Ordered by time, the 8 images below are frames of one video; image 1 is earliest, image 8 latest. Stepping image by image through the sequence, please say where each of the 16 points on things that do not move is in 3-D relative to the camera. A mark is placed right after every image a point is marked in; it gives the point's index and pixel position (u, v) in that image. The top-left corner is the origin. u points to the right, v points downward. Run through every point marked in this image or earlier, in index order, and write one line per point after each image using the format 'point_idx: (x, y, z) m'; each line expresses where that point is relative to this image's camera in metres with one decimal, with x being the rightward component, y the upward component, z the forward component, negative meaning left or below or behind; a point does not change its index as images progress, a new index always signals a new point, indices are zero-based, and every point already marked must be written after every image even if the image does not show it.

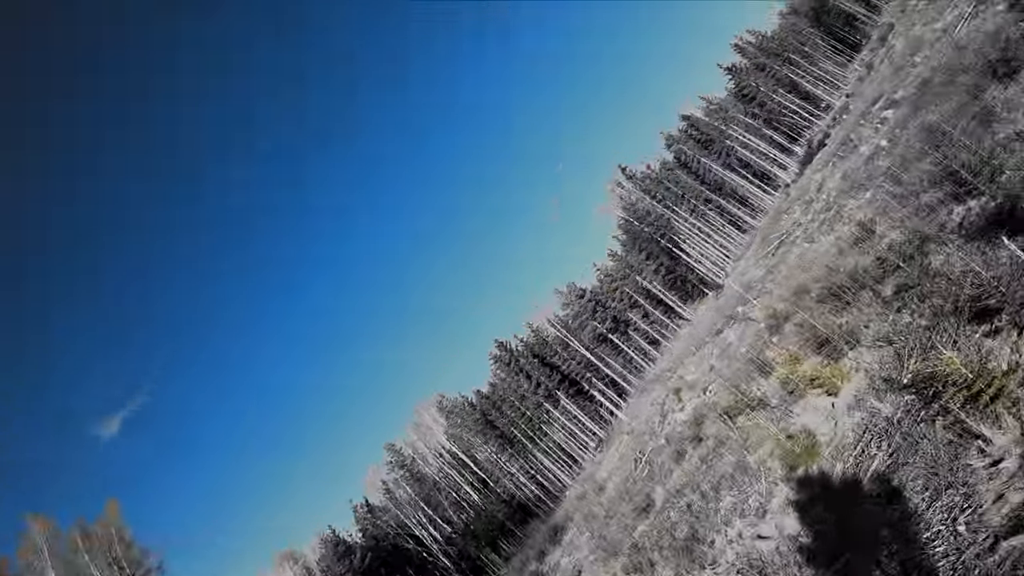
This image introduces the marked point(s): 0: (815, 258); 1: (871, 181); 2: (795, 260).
0: (+4.7, +0.5, +16.6) m
1: (+5.5, +1.7, +16.7) m
2: (+4.8, +0.5, +18.5) m
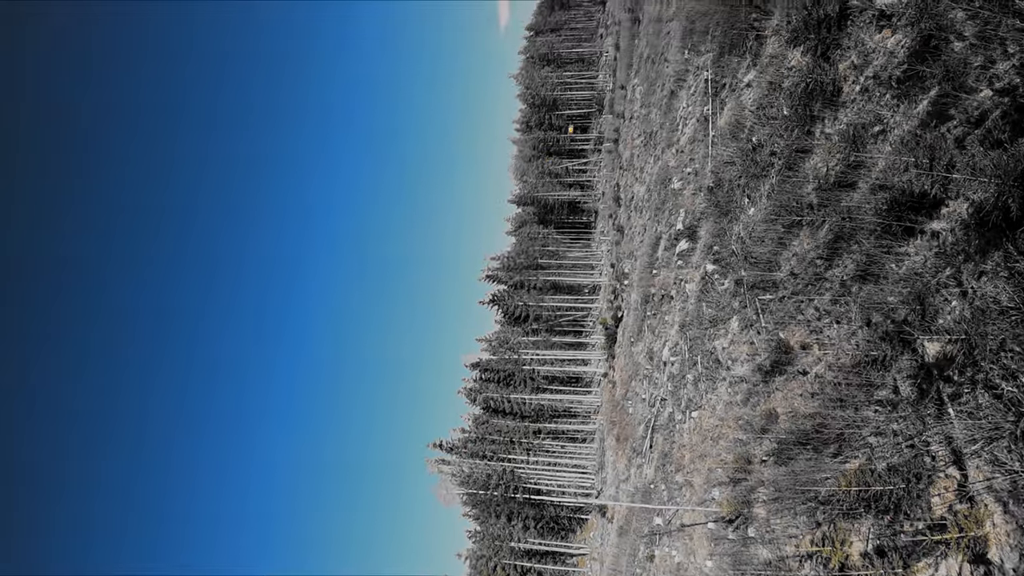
0: (+2.6, -1.6, +13.5) m
1: (+2.7, -0.3, +14.0) m
2: (+2.5, -2.1, +15.3) m
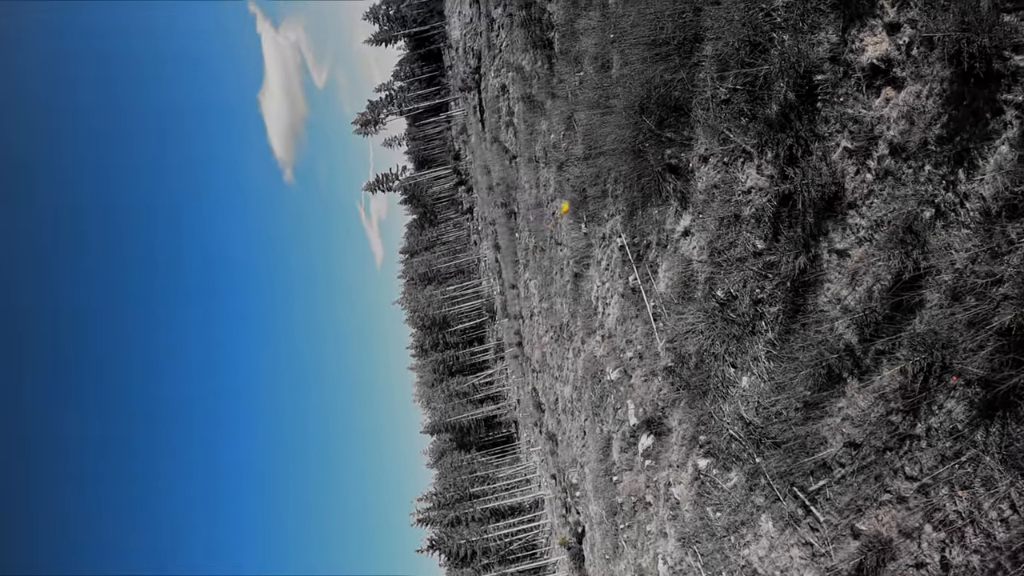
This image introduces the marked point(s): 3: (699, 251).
0: (+2.6, -3.4, +10.1) m
1: (+2.3, -2.2, +10.9) m
2: (+2.5, -4.3, +11.9) m
3: (+1.9, +0.4, +10.8) m
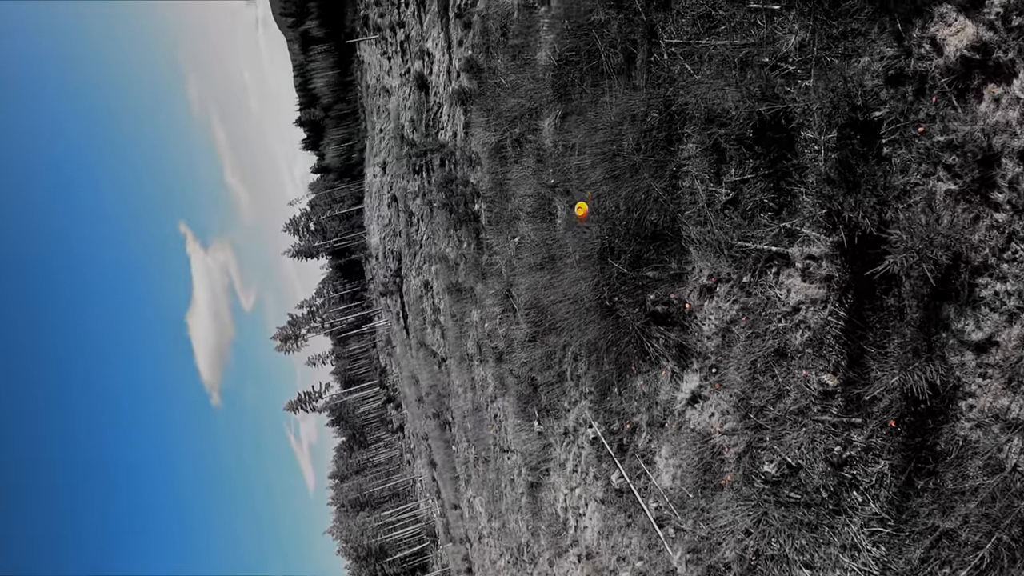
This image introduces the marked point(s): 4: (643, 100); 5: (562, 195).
0: (+2.7, -4.4, +6.5) m
1: (+2.2, -3.5, +7.5) m
2: (+2.6, -5.6, +8.0) m
3: (+1.5, -0.9, +7.8) m
4: (+1.2, +1.8, +9.6) m
5: (+0.5, +1.0, +11.3) m
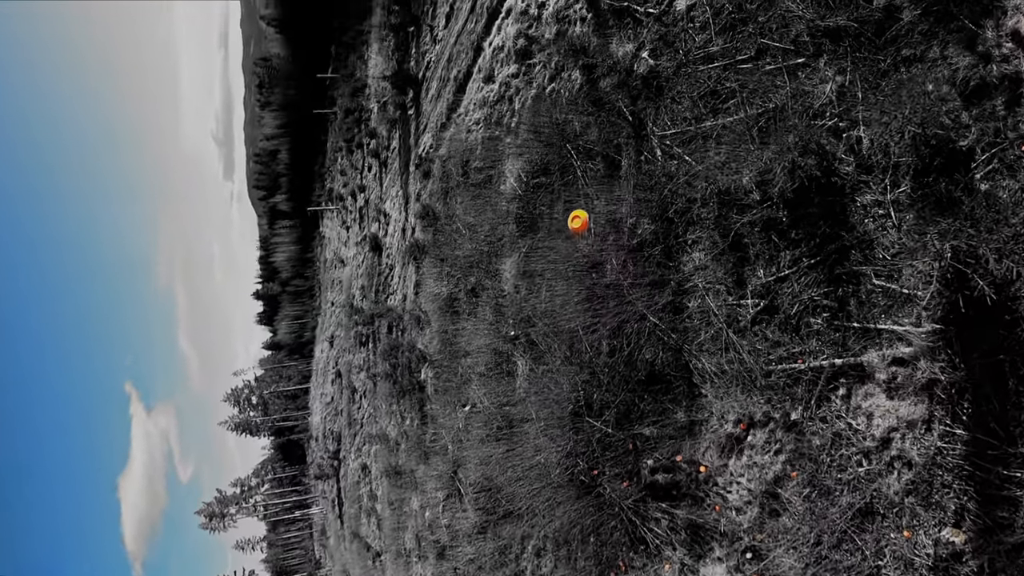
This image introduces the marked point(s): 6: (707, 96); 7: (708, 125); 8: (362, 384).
0: (+2.4, -4.9, +3.5) m
1: (+1.9, -4.2, +4.6) m
2: (+2.3, -6.4, +4.7) m
3: (+1.2, -1.7, +5.4) m
4: (+0.9, +0.6, +7.7) m
5: (+0.1, -0.5, +9.2) m
6: (+1.3, +1.4, +7.3) m
7: (+1.2, +1.0, +6.8) m
8: (-2.5, -1.6, +17.4) m
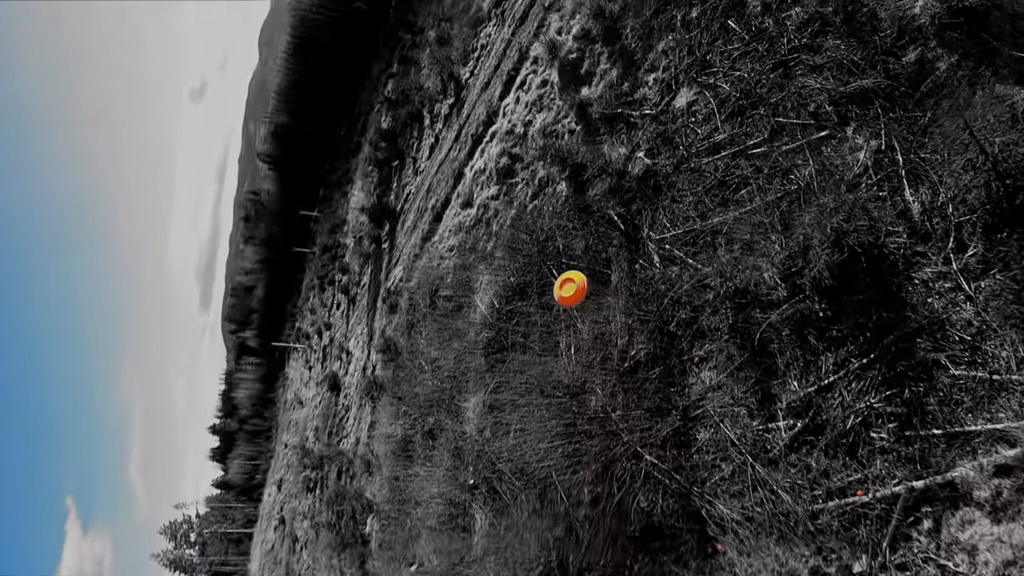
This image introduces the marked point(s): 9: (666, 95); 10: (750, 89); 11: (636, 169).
0: (+2.1, -5.0, +1.3) m
1: (+1.6, -4.4, +2.6) m
2: (+1.9, -6.6, +2.3) m
3: (+1.0, -2.1, +3.7) m
4: (+0.7, -0.2, +6.3) m
5: (-0.1, -1.5, +7.6) m
6: (+1.2, +0.6, +6.2) m
7: (+1.1, +0.4, +5.6) m
8: (-2.9, -3.9, +15.5) m
9: (+1.1, +1.4, +7.6) m
10: (+1.5, +1.3, +6.9) m
11: (+0.8, +0.8, +7.1) m
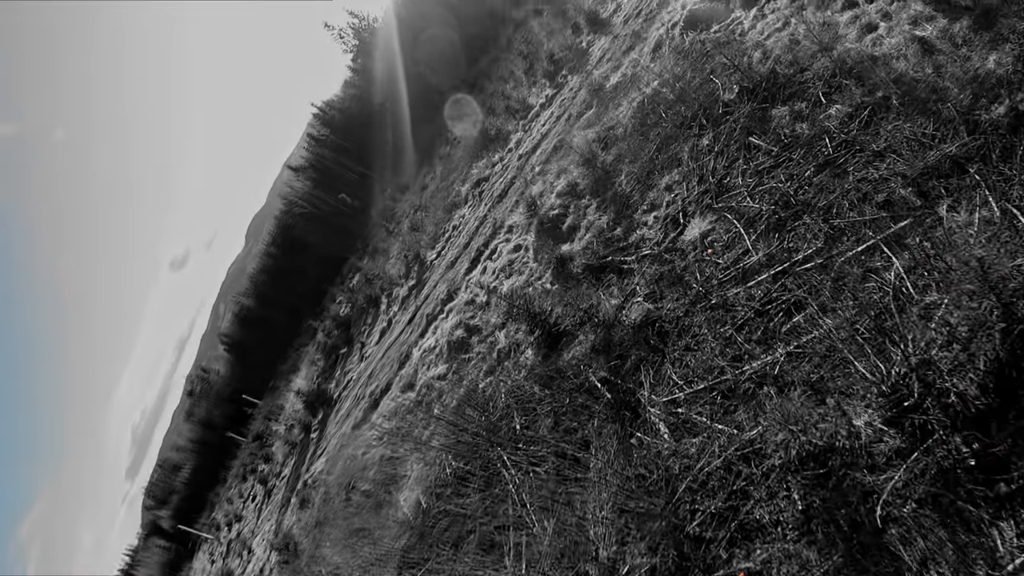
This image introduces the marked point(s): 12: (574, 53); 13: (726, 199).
0: (+1.8, -4.3, -2.0) m
1: (+1.3, -4.1, -0.7) m
2: (+1.5, -6.2, -1.5) m
3: (+0.7, -2.1, +1.0) m
4: (+0.4, -0.9, +4.0) m
5: (-0.5, -2.5, +4.9) m
6: (+0.9, -0.1, +4.0) m
7: (+0.8, -0.2, +3.4) m
8: (-3.4, -6.7, +12.0) m
9: (+0.8, +0.3, +5.7) m
10: (+1.3, +0.4, +4.9) m
11: (+0.6, -0.1, +5.0) m
12: (+0.7, +2.7, +12.3) m
13: (+1.1, +0.5, +5.4) m
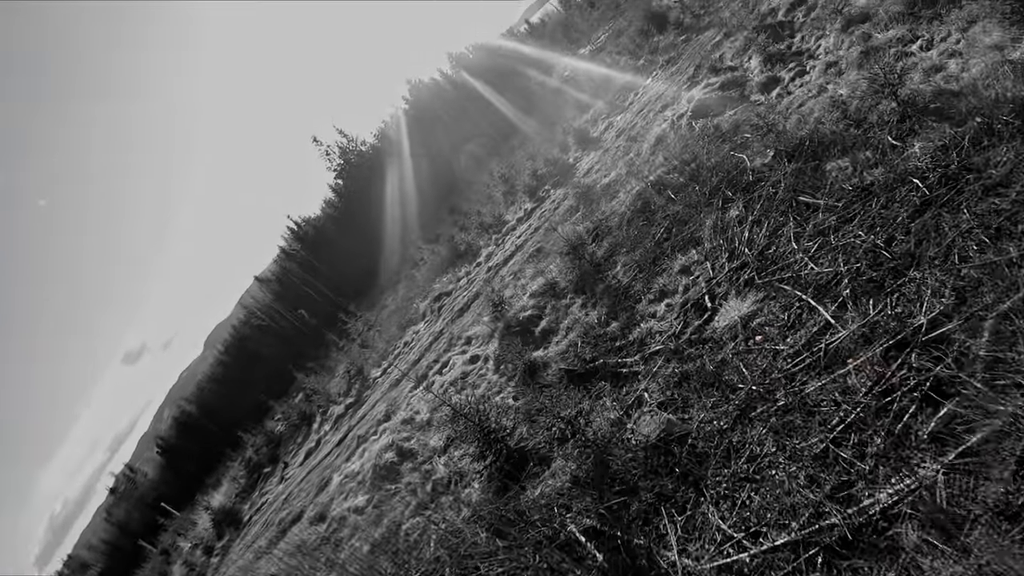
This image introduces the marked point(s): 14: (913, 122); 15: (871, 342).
0: (+1.6, -3.5, -4.4) m
1: (+1.1, -3.5, -3.0) m
2: (+1.3, -5.4, -4.2) m
3: (+0.5, -1.8, -1.1) m
4: (+0.2, -1.0, +2.1) m
5: (-0.7, -2.7, +2.7) m
6: (+0.8, -0.3, +2.3) m
7: (+0.7, -0.2, +1.6) m
8: (-3.9, -7.8, +9.0) m
9: (+0.7, -0.1, +3.9) m
10: (+1.1, +0.1, +3.2) m
11: (+0.4, -0.4, +3.2) m
12: (+0.5, +1.2, +10.8) m
13: (+0.9, +0.1, +3.7) m
14: (+1.6, +0.7, +4.2) m
15: (+0.9, -0.1, +2.7) m
